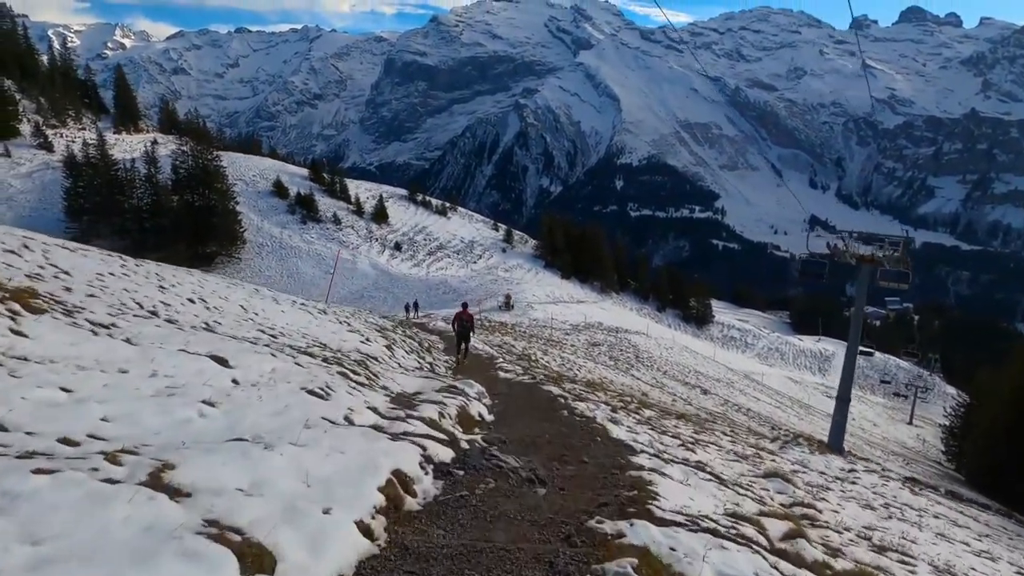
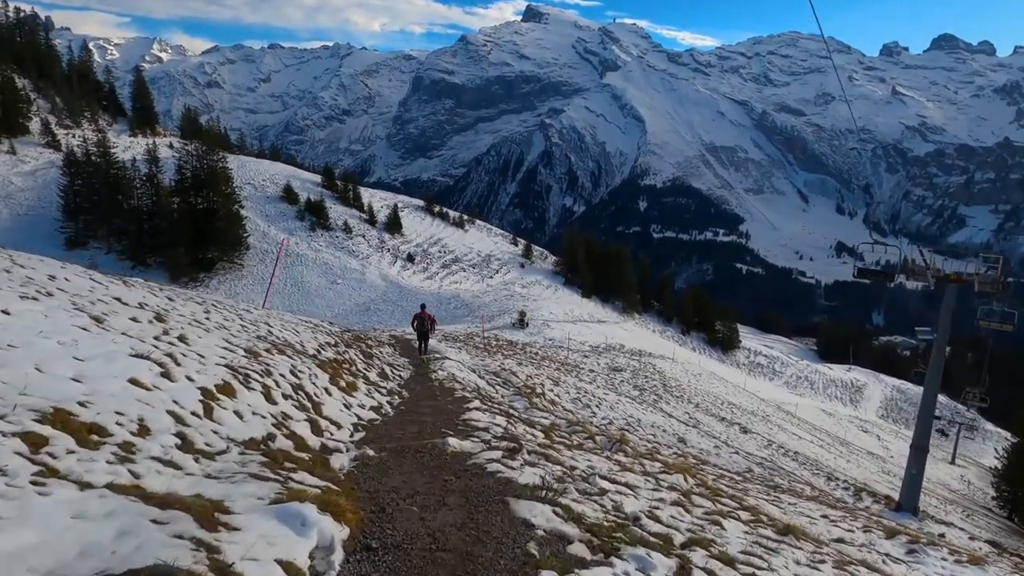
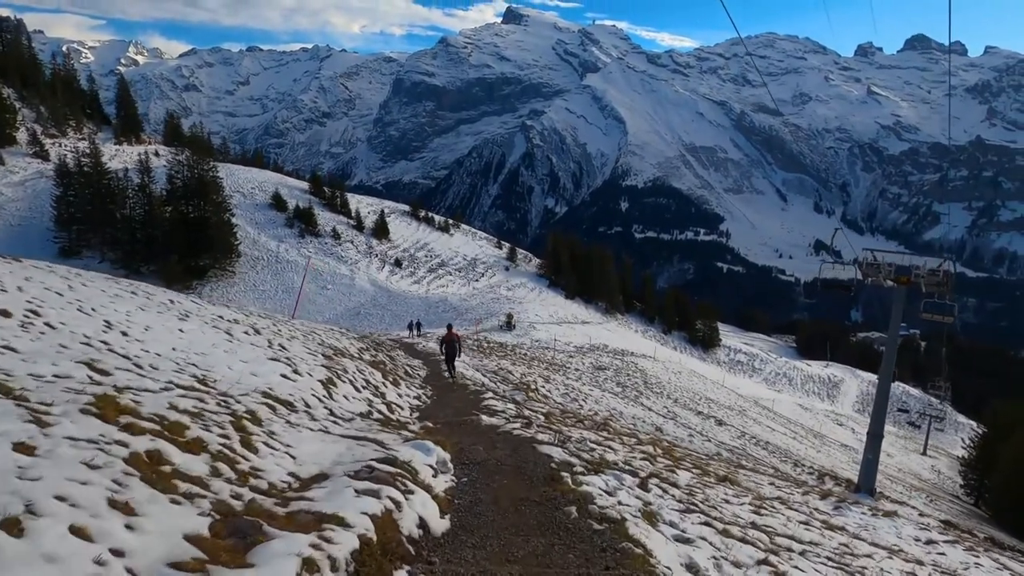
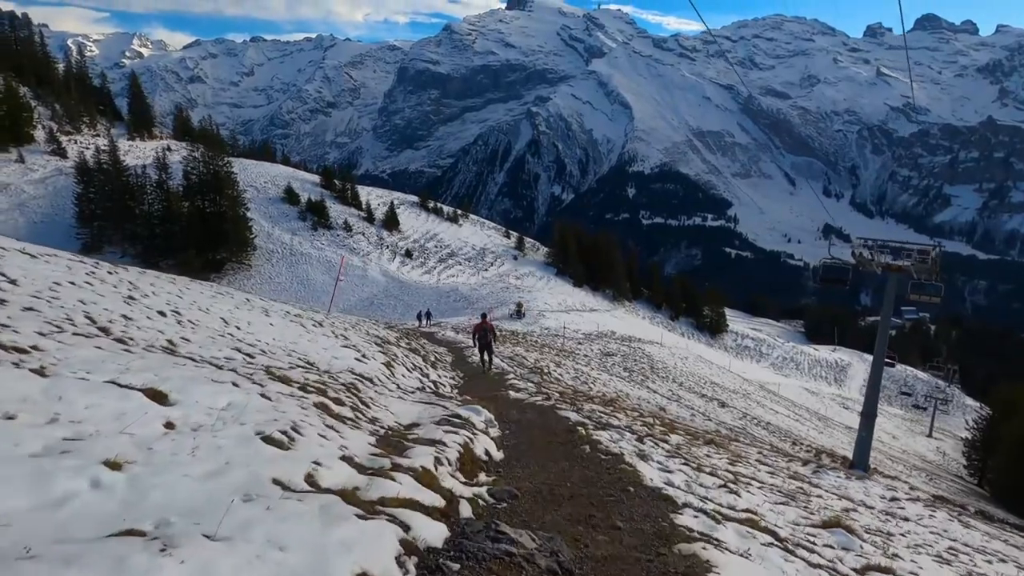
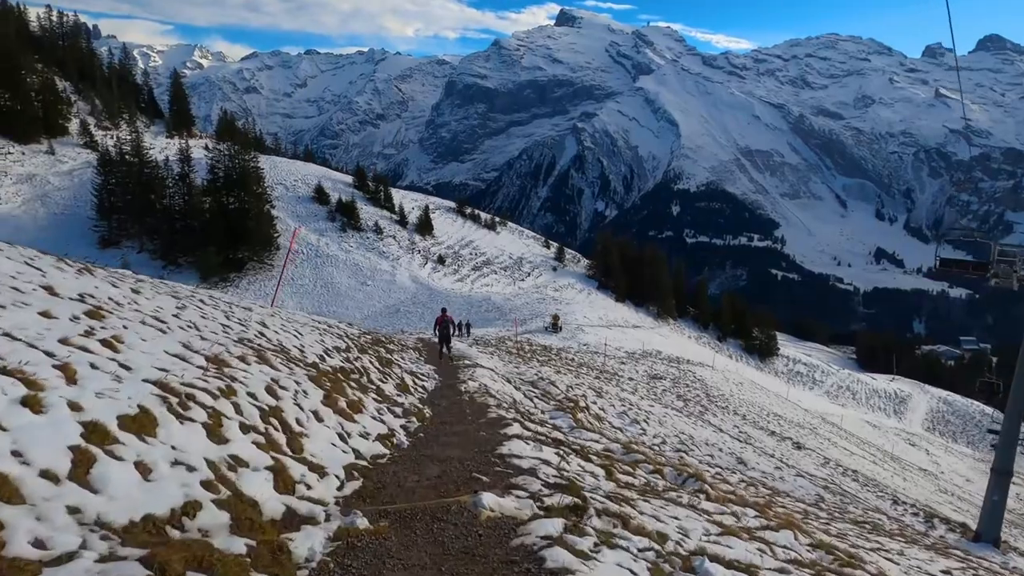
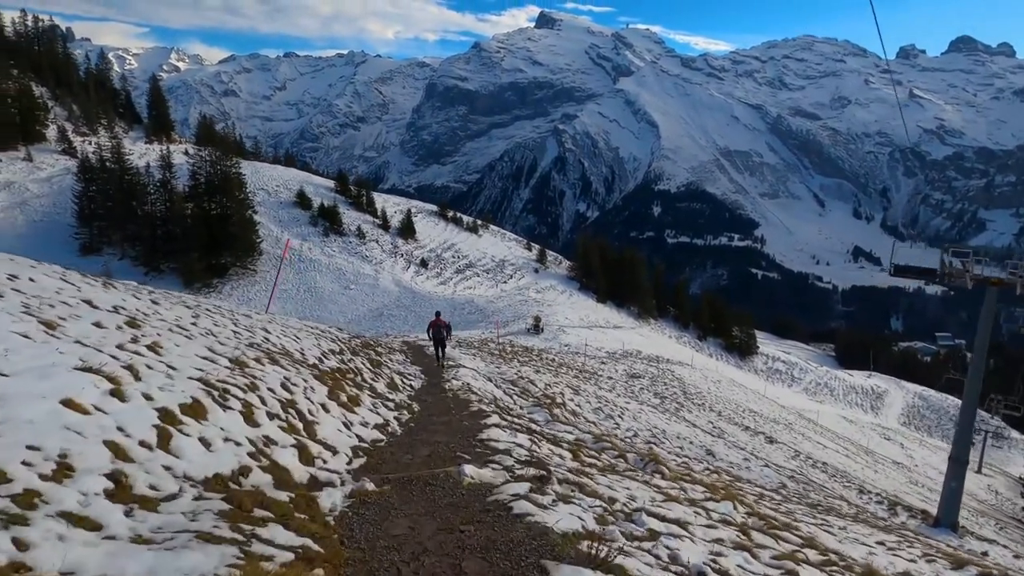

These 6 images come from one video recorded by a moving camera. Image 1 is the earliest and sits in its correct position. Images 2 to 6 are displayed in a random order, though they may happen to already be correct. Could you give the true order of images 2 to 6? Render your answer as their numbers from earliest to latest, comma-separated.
4, 3, 2, 6, 5
